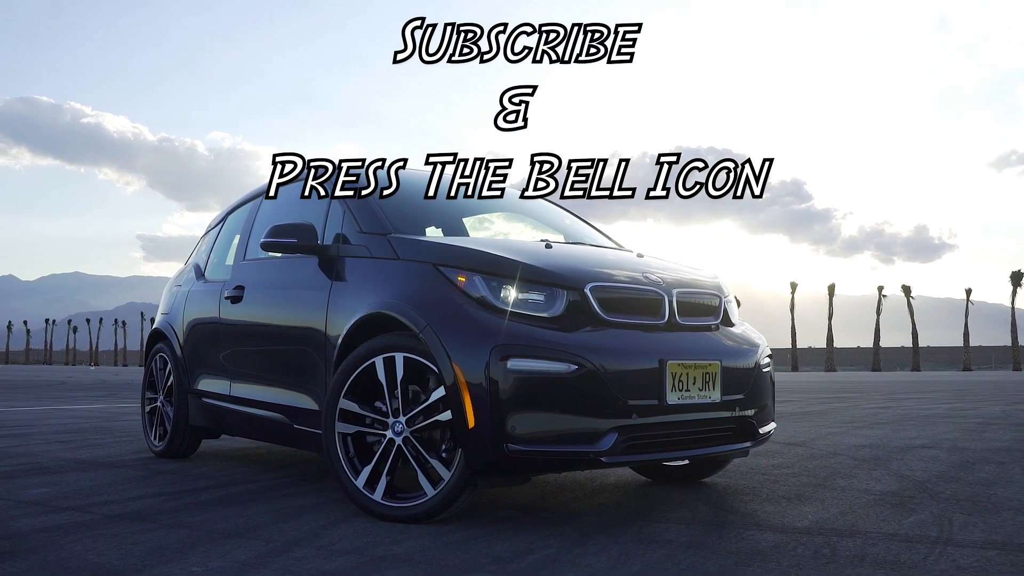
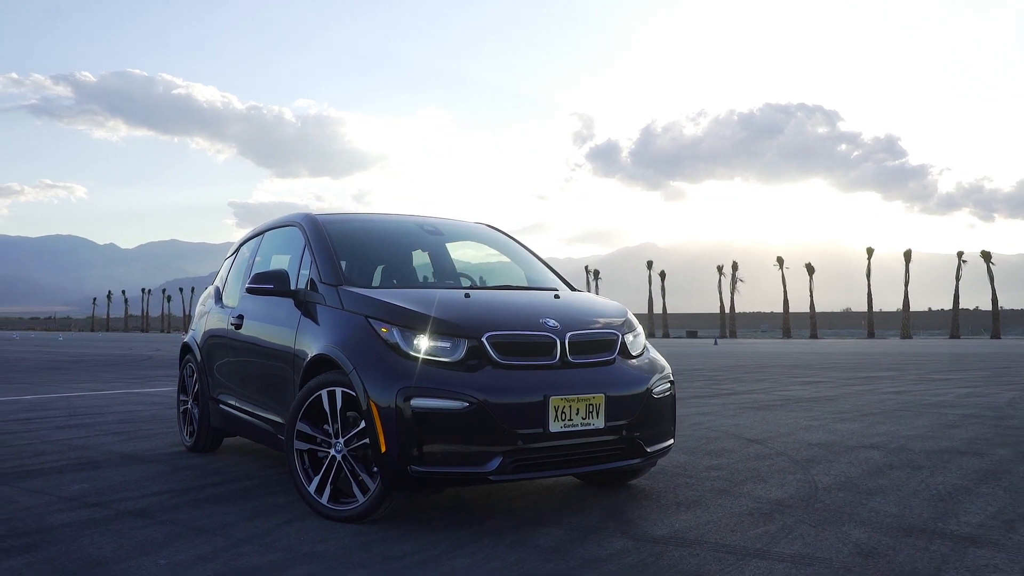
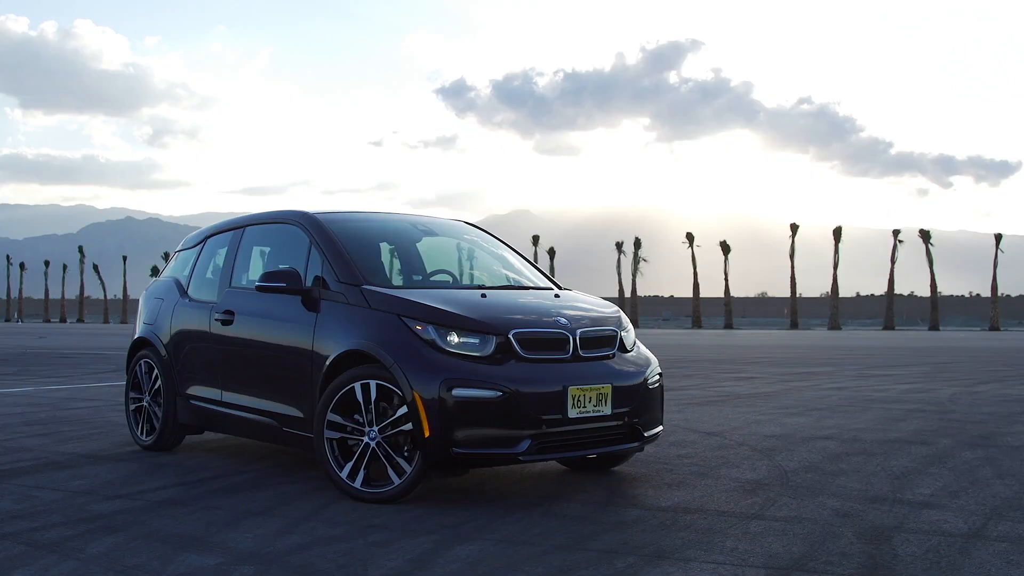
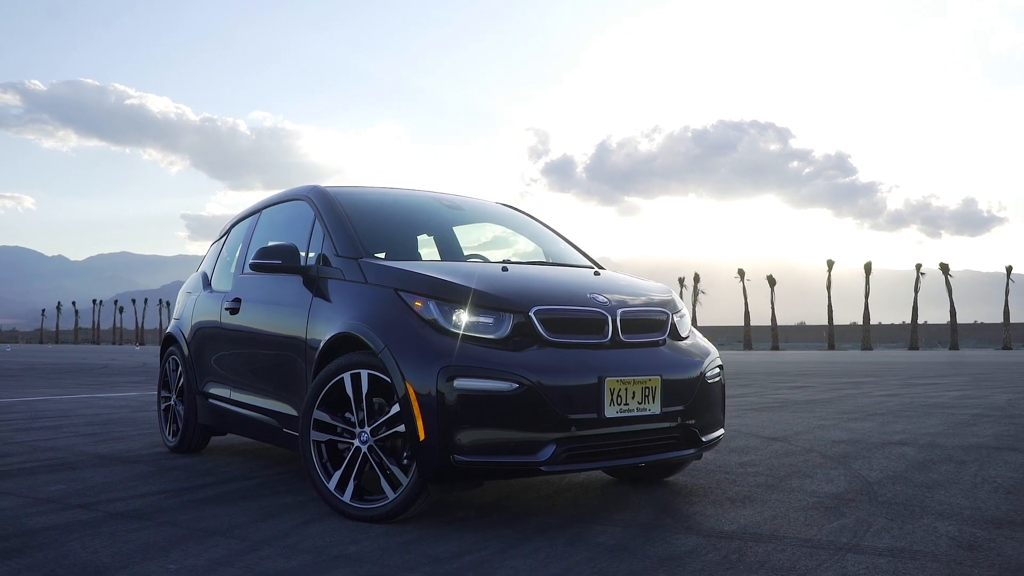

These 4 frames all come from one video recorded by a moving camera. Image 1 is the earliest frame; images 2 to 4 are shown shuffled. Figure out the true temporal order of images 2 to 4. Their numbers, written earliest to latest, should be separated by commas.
4, 2, 3
